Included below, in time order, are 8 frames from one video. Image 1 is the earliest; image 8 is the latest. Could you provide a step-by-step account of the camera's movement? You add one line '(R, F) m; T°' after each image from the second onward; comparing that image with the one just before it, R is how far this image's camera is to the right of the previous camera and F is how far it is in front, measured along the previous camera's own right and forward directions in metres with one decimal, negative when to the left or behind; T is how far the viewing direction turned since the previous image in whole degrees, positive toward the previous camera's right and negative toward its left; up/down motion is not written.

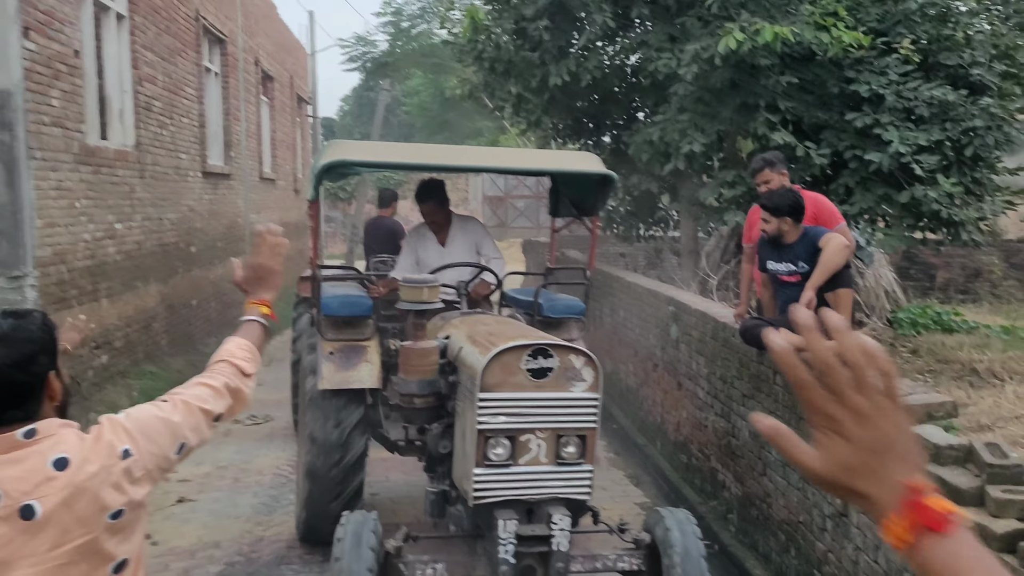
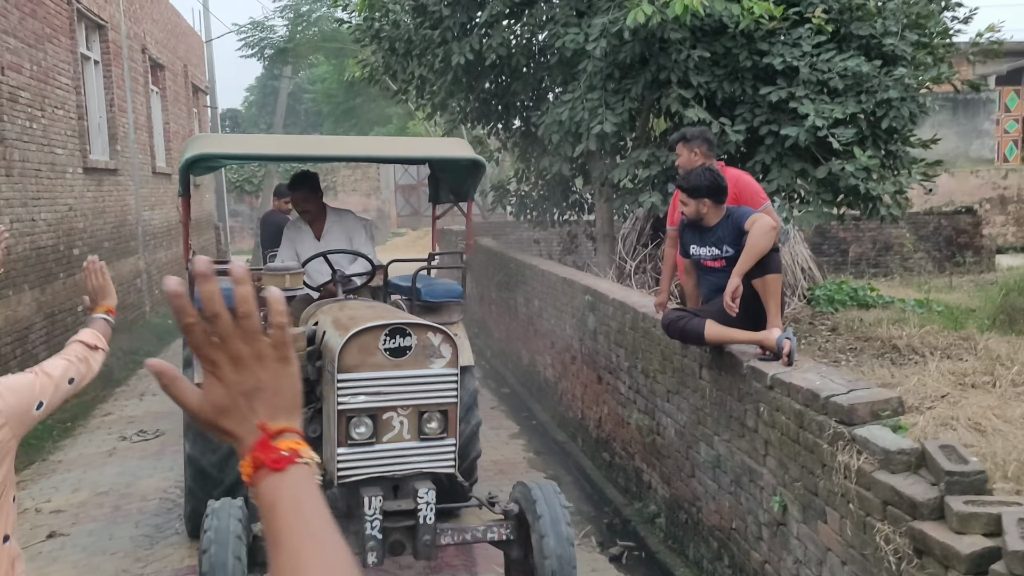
(+0.1, +0.5) m; +5°
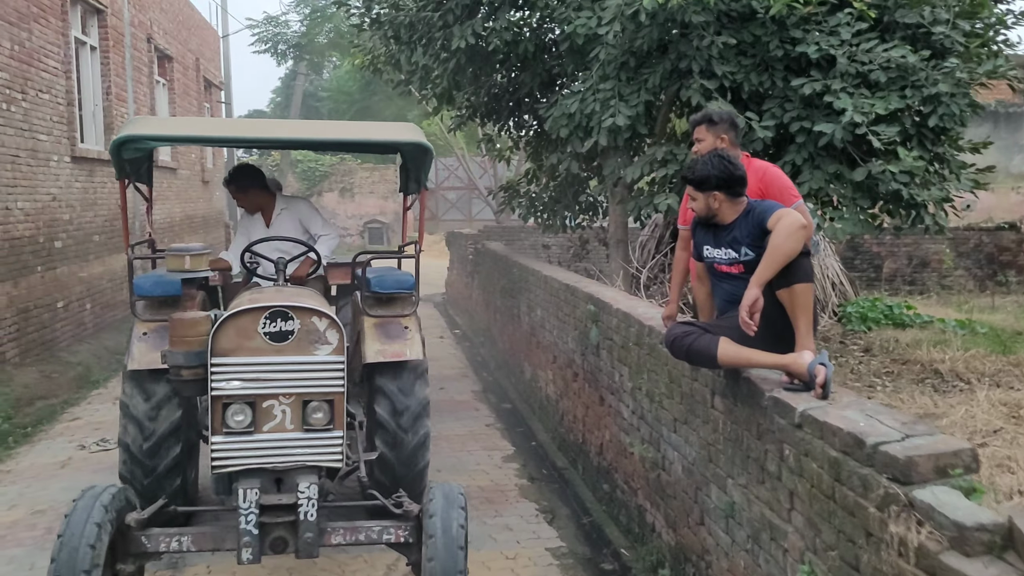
(+0.2, +0.7) m; -2°
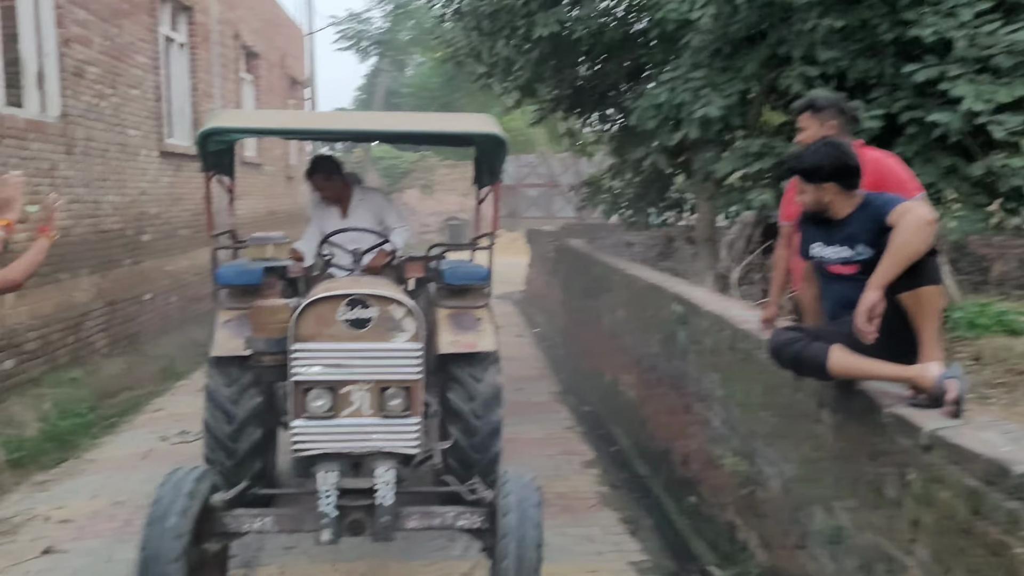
(0.0, +0.2) m; -5°
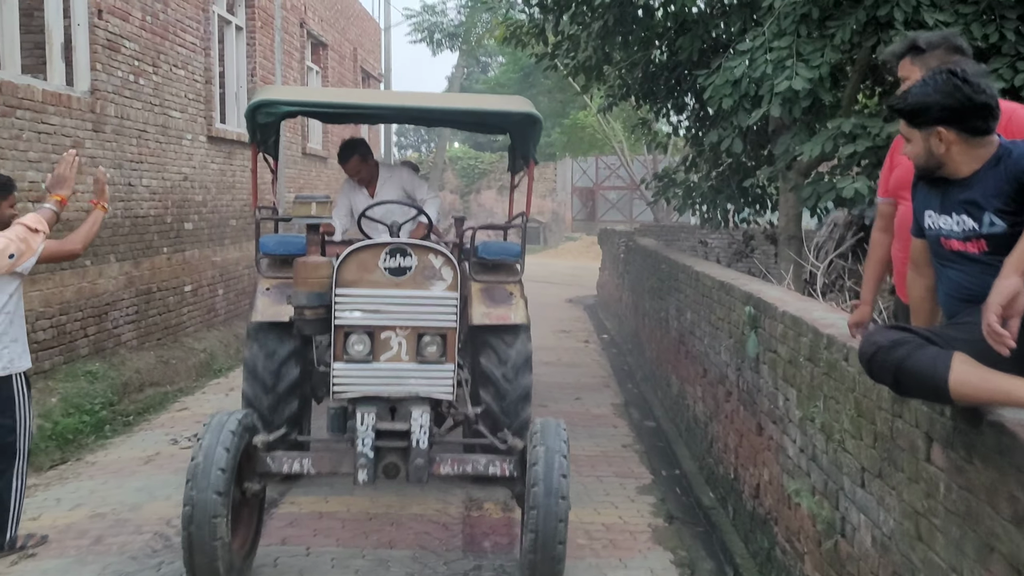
(+0.3, +0.9) m; -5°
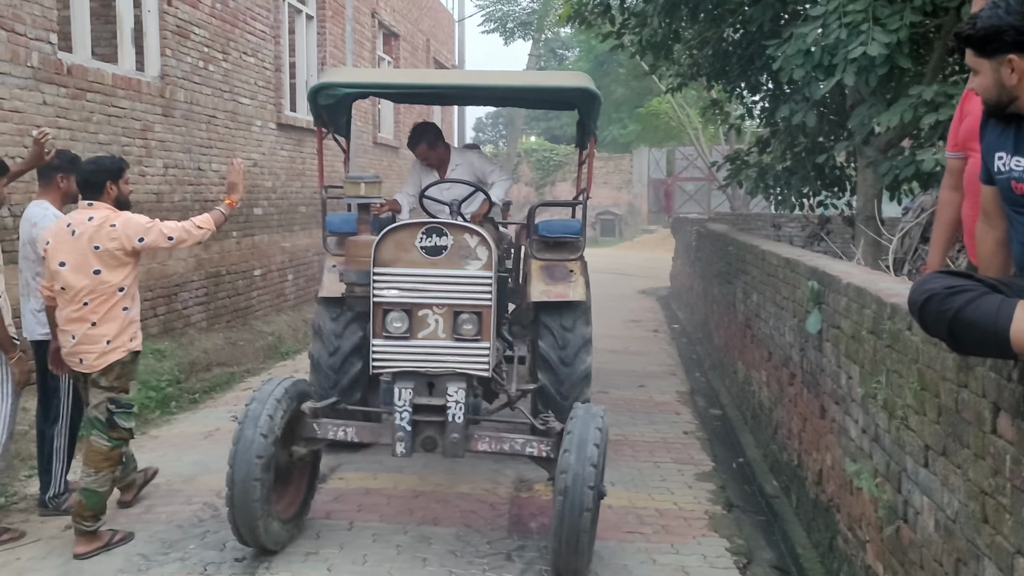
(+0.2, +0.2) m; -5°
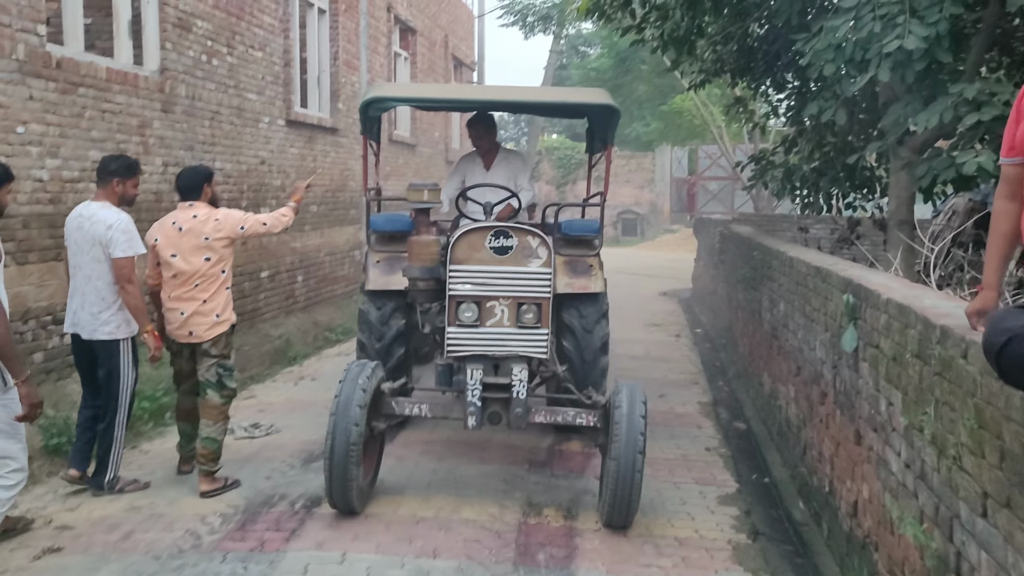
(+0.1, +0.4) m; -1°
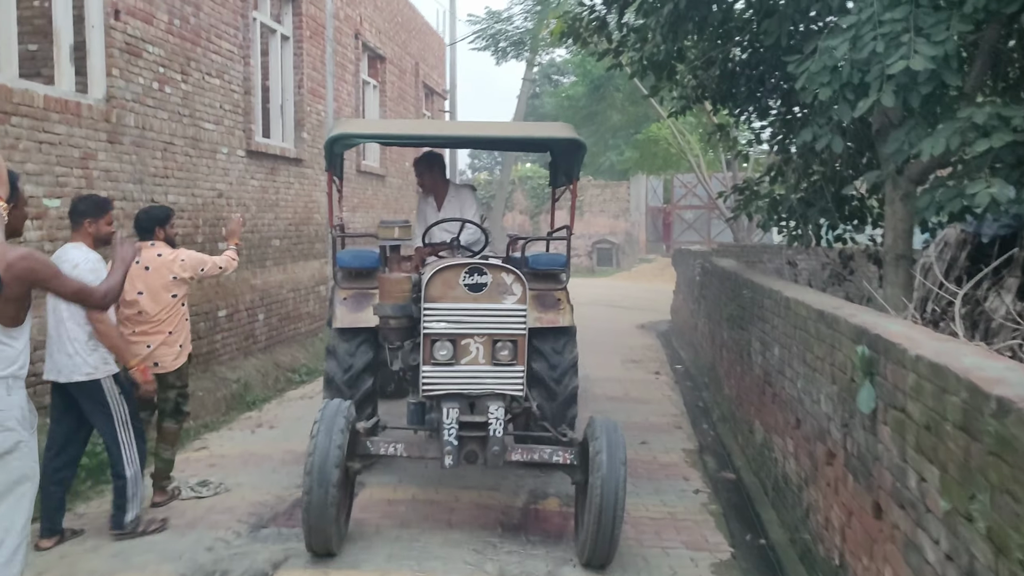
(0.0, +0.5) m; +2°
